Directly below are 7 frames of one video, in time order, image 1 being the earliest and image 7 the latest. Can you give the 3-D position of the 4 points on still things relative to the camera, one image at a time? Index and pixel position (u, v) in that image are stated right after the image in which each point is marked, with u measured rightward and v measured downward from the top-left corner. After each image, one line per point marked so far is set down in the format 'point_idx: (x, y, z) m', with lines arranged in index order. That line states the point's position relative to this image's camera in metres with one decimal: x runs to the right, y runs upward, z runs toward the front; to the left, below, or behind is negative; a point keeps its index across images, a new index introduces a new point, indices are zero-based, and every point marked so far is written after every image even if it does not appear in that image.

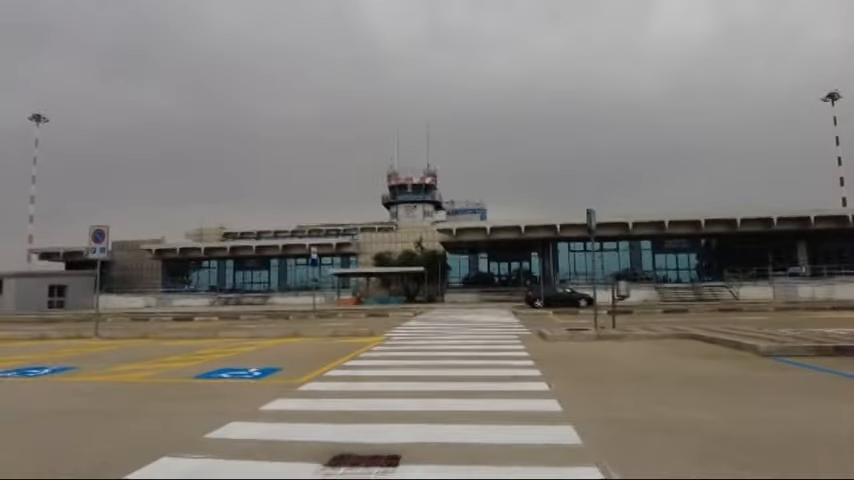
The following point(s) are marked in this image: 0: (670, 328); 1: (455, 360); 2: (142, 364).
0: (+8.8, -3.1, +19.1) m
1: (+0.8, -3.2, +14.1) m
2: (-7.4, -3.3, +13.8) m
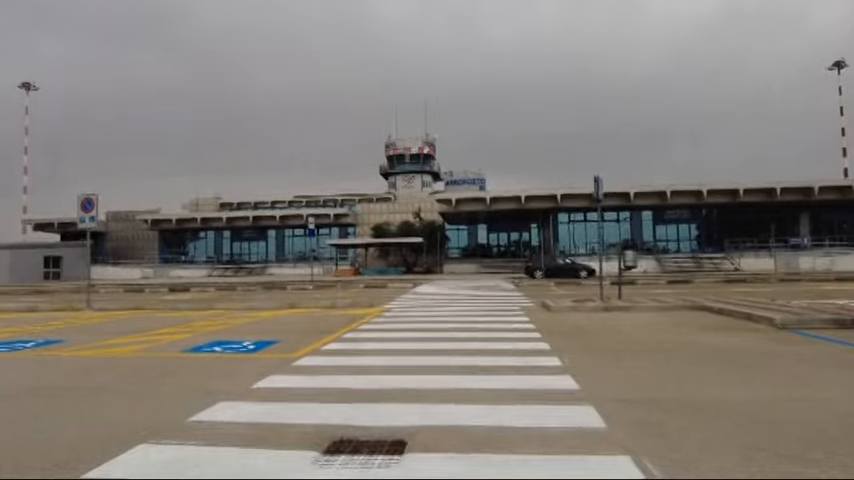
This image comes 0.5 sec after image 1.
0: (+8.8, -2.0, +18.6) m
1: (+0.8, -2.3, +13.6) m
2: (-7.4, -2.5, +13.3) m
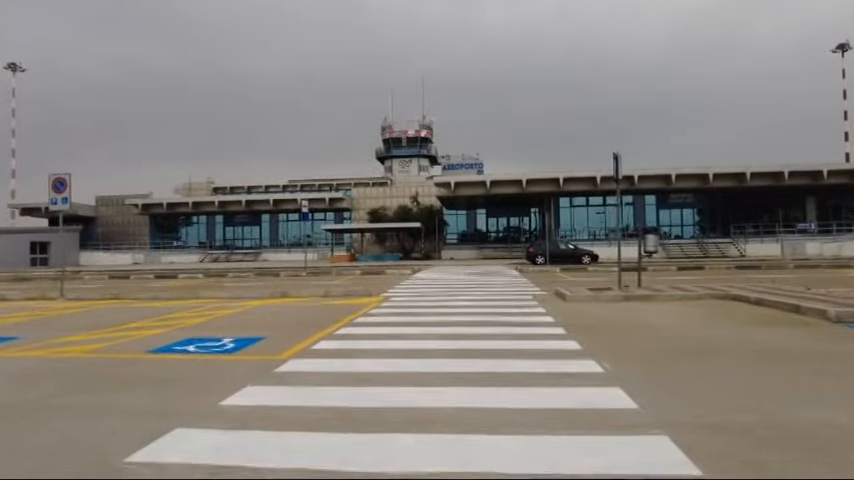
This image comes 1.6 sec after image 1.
0: (+8.9, -1.5, +17.1) m
1: (+0.9, -1.9, +12.1) m
2: (-7.3, -2.1, +11.7) m
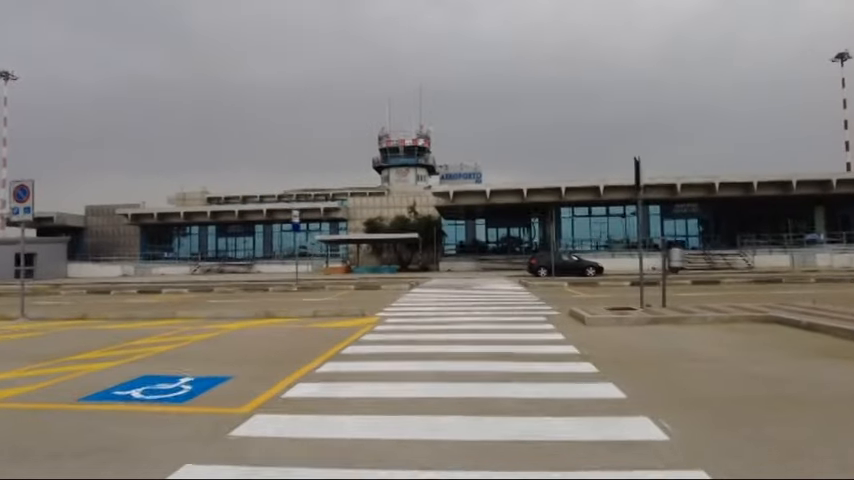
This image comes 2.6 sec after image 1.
0: (+8.9, -1.9, +15.4) m
1: (+0.9, -2.3, +10.3) m
2: (-7.2, -2.4, +9.9) m
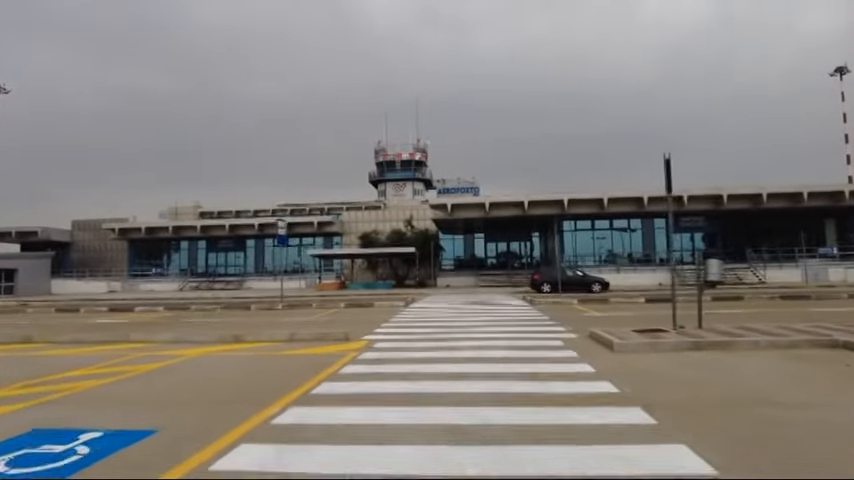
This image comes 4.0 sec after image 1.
0: (+8.8, -2.2, +13.2) m
1: (+0.9, -2.4, +8.0) m
2: (-7.3, -2.5, +7.6) m
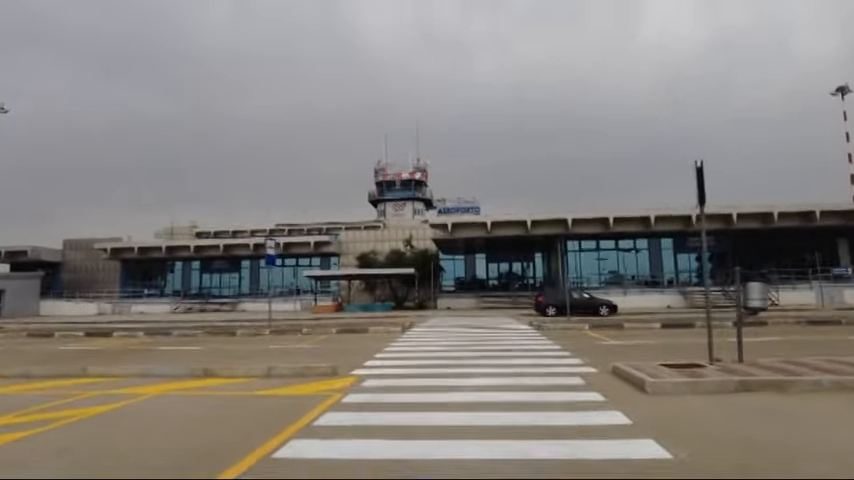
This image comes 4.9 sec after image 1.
0: (+8.8, -2.6, +11.4) m
1: (+0.8, -2.6, +6.2) m
2: (-7.4, -2.7, +5.8) m
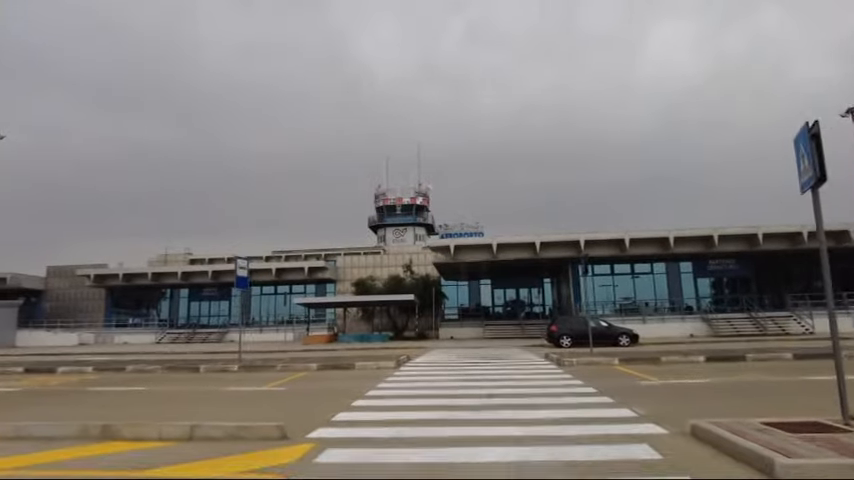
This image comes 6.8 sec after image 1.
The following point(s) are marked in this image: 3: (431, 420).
0: (+8.7, -2.6, +7.6) m
1: (+0.7, -2.3, +2.4) m
2: (-7.5, -2.4, +2.0) m
3: (0.0, -3.5, +10.1) m
